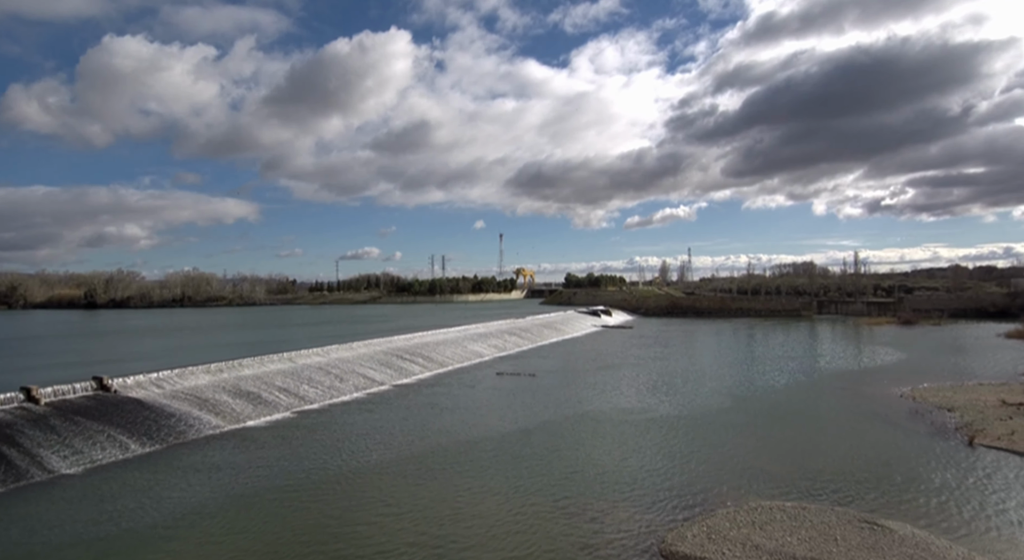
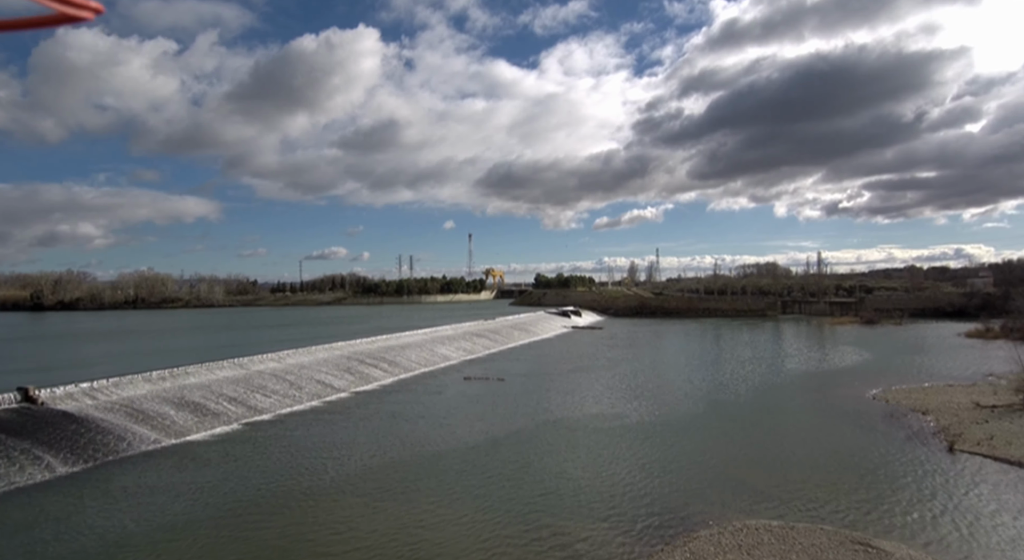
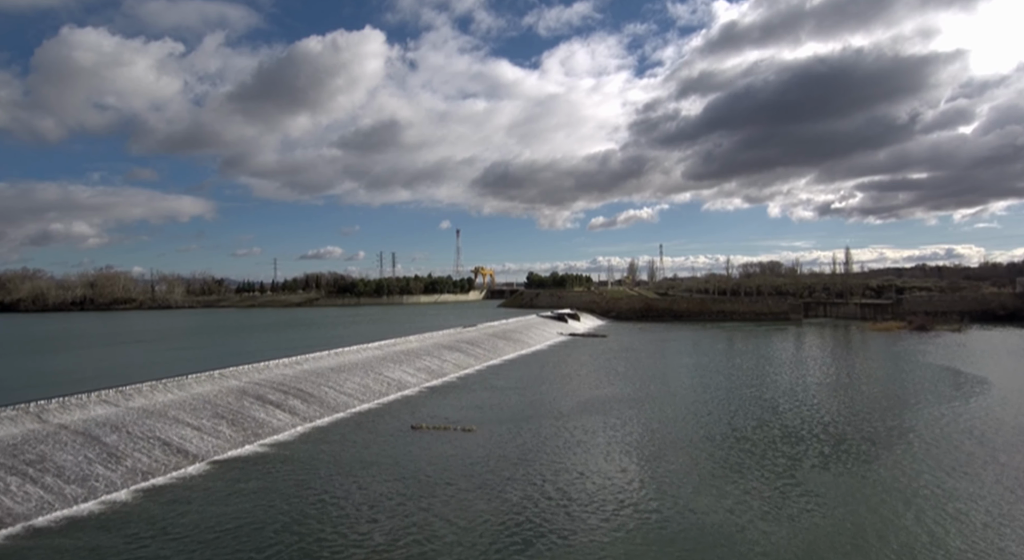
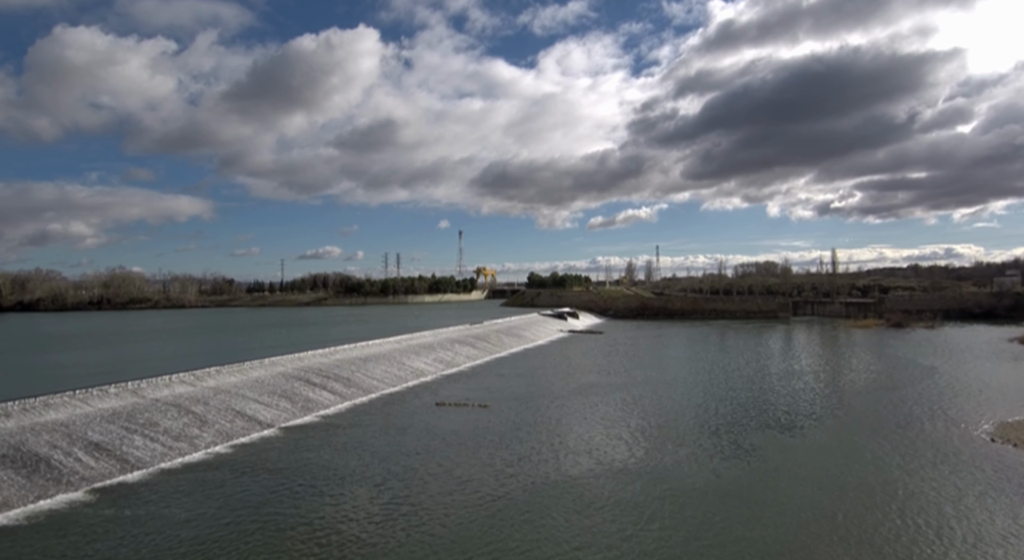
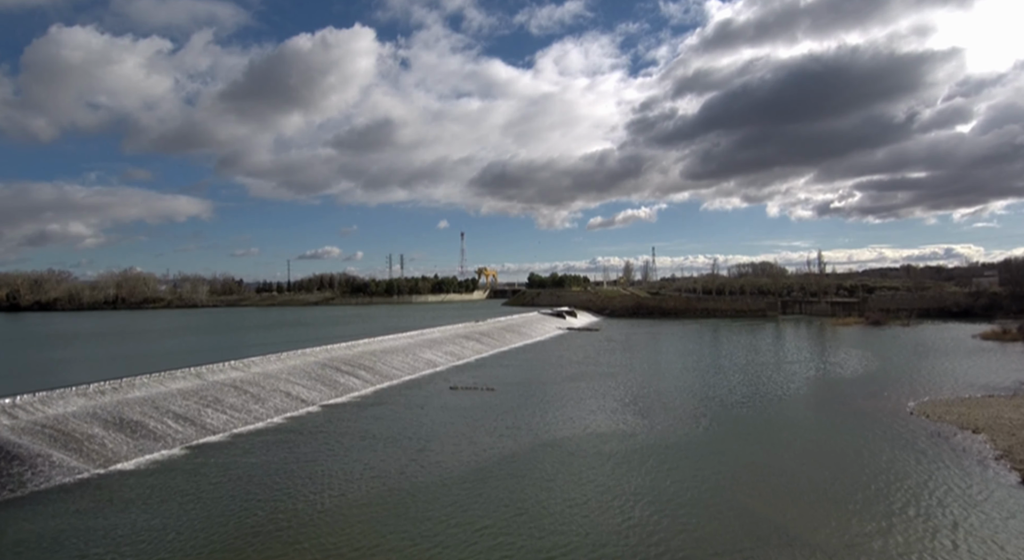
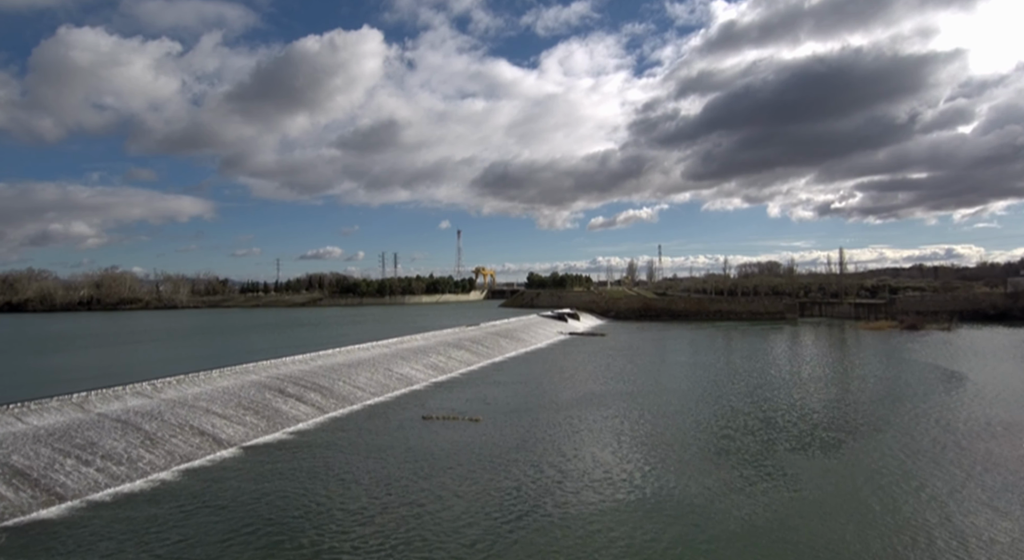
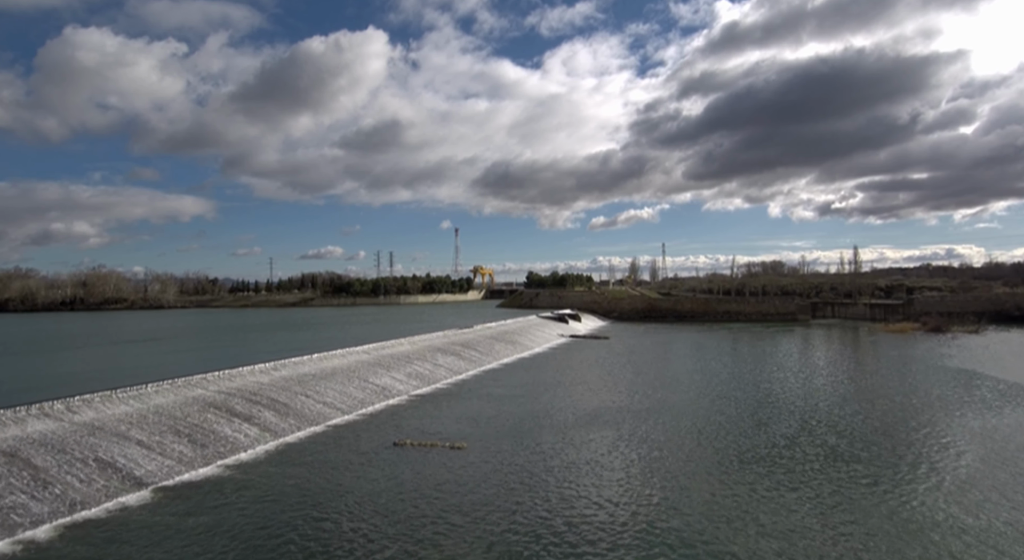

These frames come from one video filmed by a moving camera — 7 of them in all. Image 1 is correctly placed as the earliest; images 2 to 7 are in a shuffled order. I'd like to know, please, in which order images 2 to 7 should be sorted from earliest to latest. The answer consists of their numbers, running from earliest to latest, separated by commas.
2, 5, 4, 6, 3, 7
